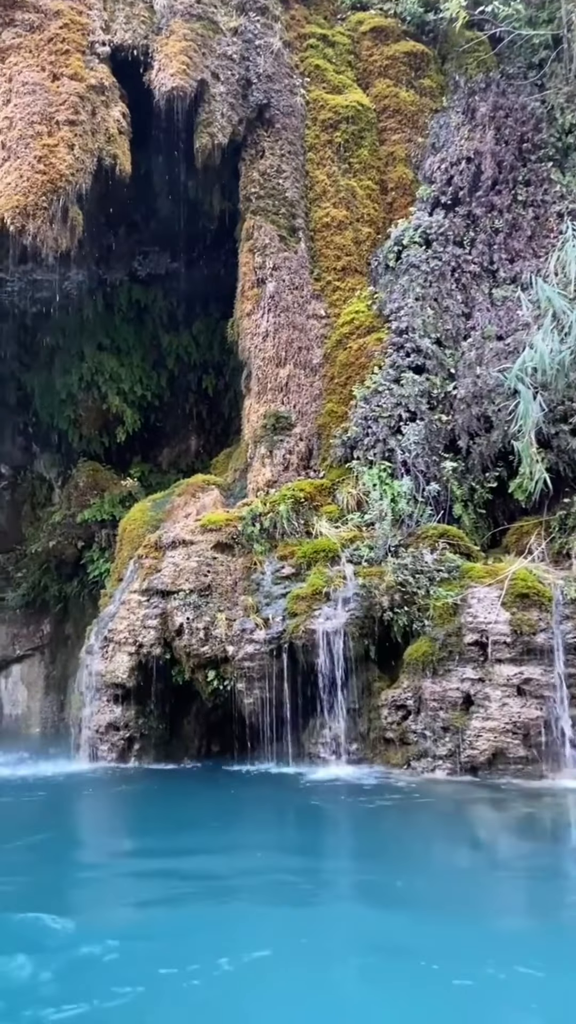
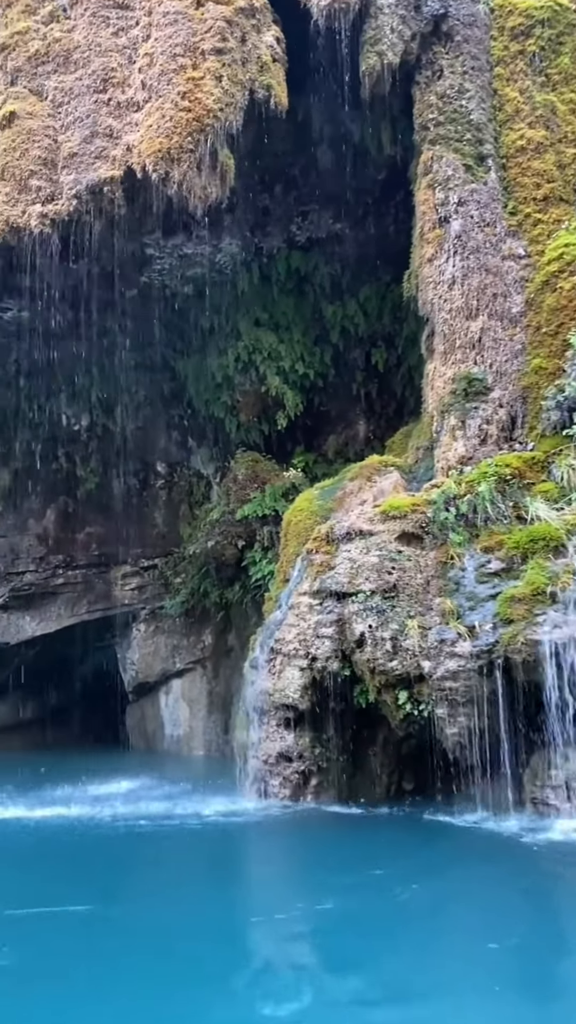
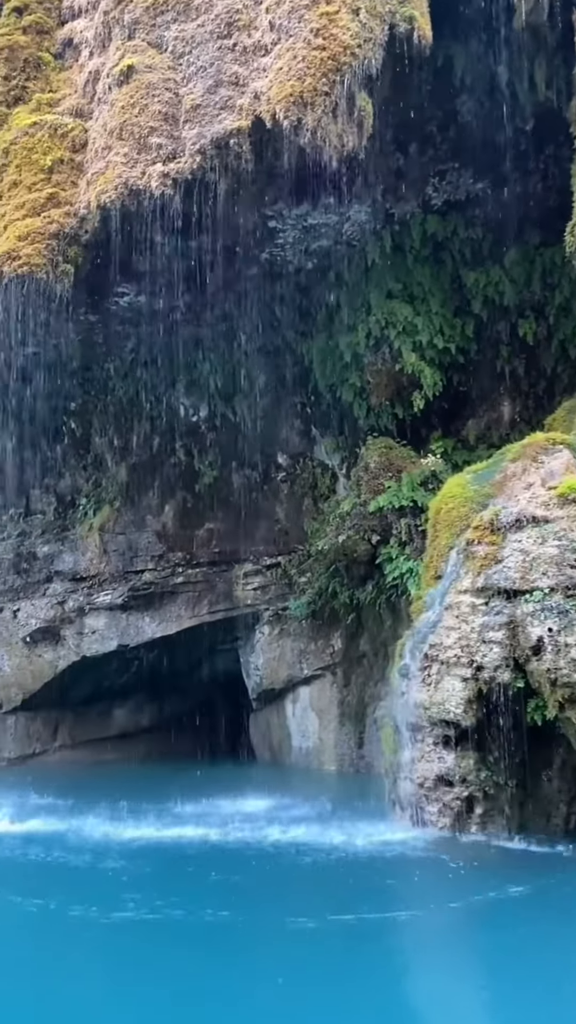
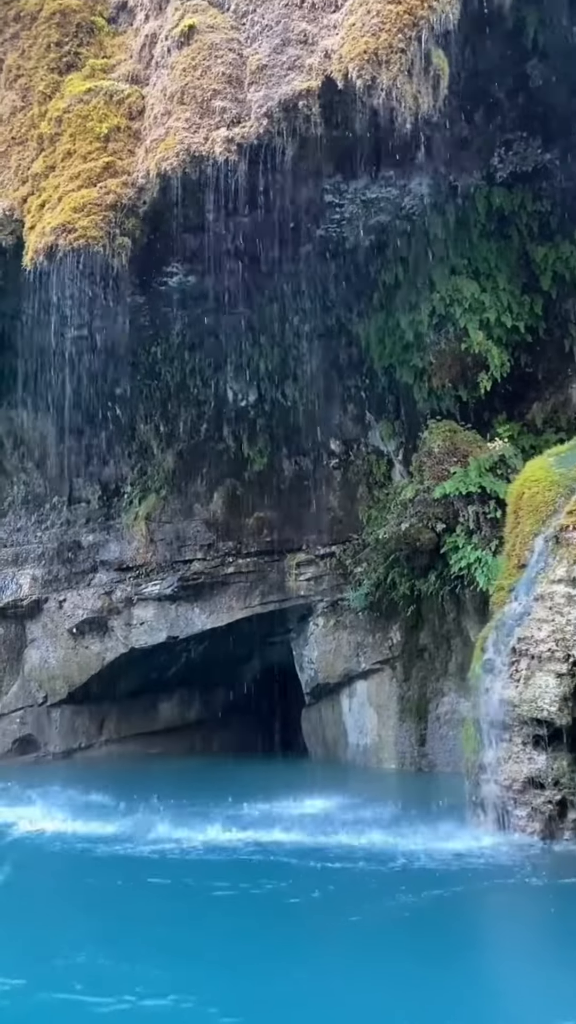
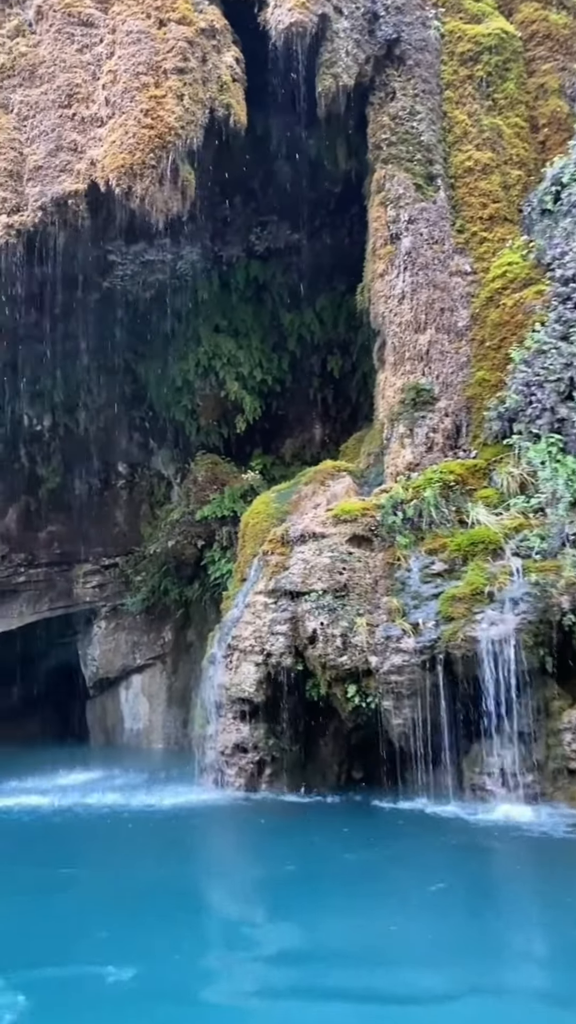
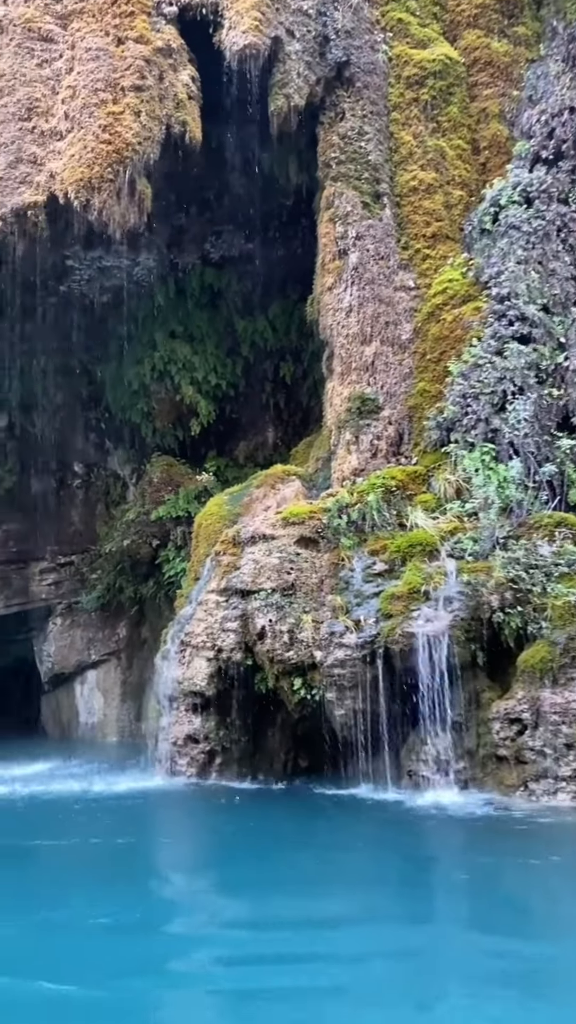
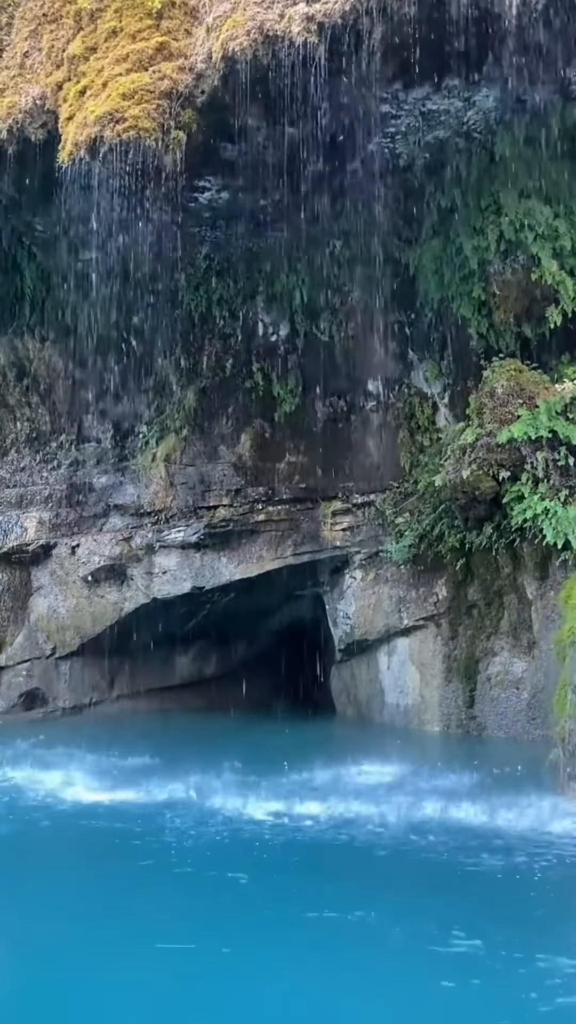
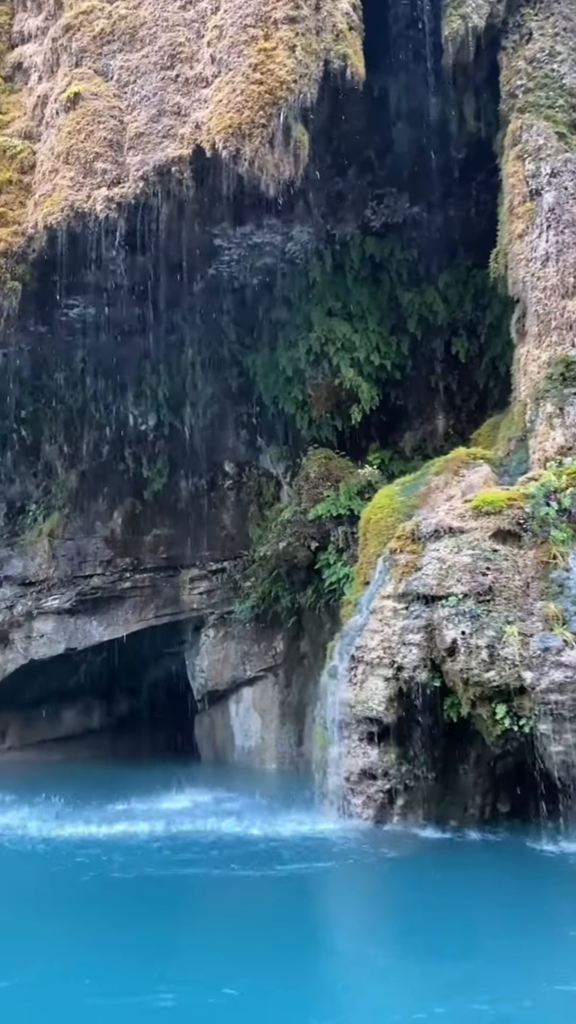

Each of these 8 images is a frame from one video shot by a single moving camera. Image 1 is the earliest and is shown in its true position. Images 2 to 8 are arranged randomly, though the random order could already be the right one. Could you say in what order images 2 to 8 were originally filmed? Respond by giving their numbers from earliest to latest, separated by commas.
6, 5, 2, 8, 3, 4, 7
